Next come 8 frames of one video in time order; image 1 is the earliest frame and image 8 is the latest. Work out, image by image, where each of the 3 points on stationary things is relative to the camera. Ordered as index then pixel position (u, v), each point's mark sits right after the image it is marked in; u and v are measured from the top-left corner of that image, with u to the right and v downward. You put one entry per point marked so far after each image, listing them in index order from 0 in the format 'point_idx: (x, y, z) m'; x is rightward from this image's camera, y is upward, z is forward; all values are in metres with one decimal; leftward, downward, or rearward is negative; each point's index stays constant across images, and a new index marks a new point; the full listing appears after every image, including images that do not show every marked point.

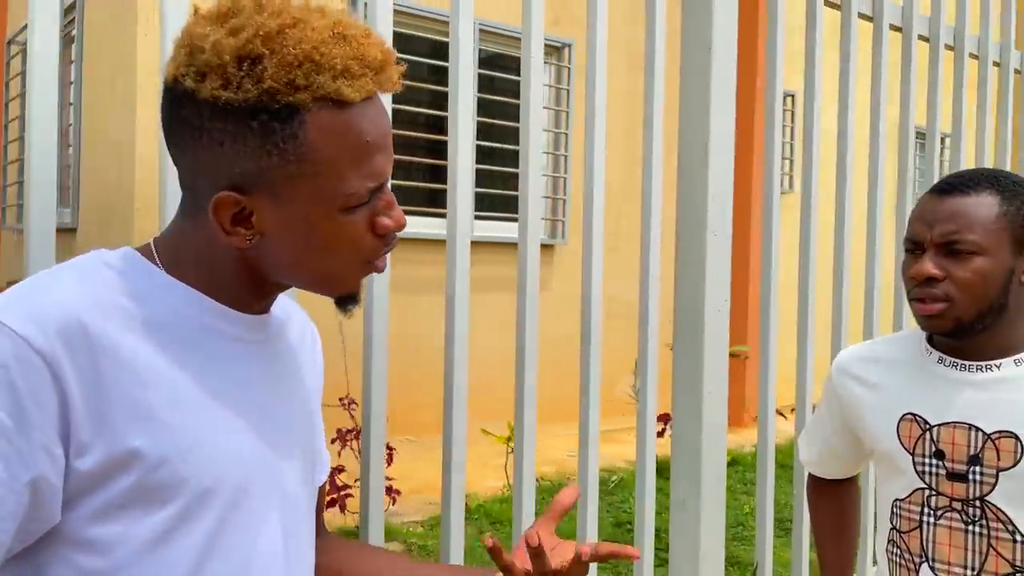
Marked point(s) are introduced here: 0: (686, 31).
0: (+0.4, +0.6, +2.0) m
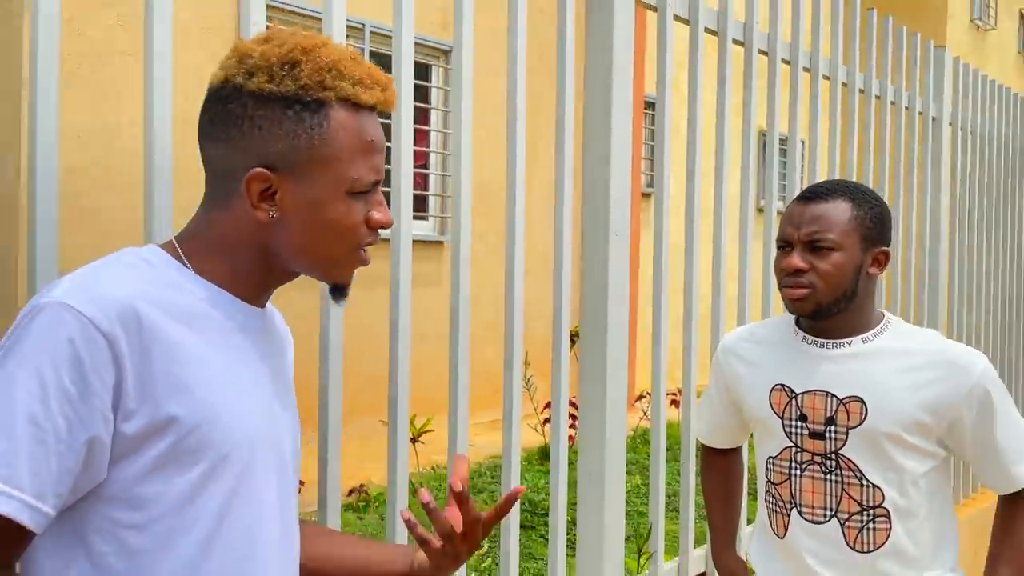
0: (+0.2, +0.6, +2.2) m
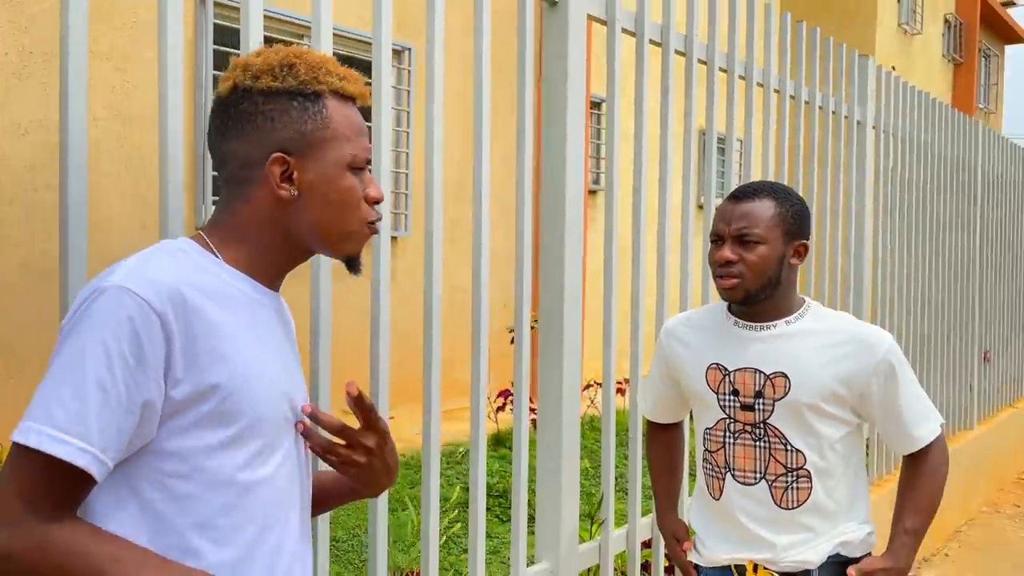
0: (+0.1, +0.6, +2.4) m
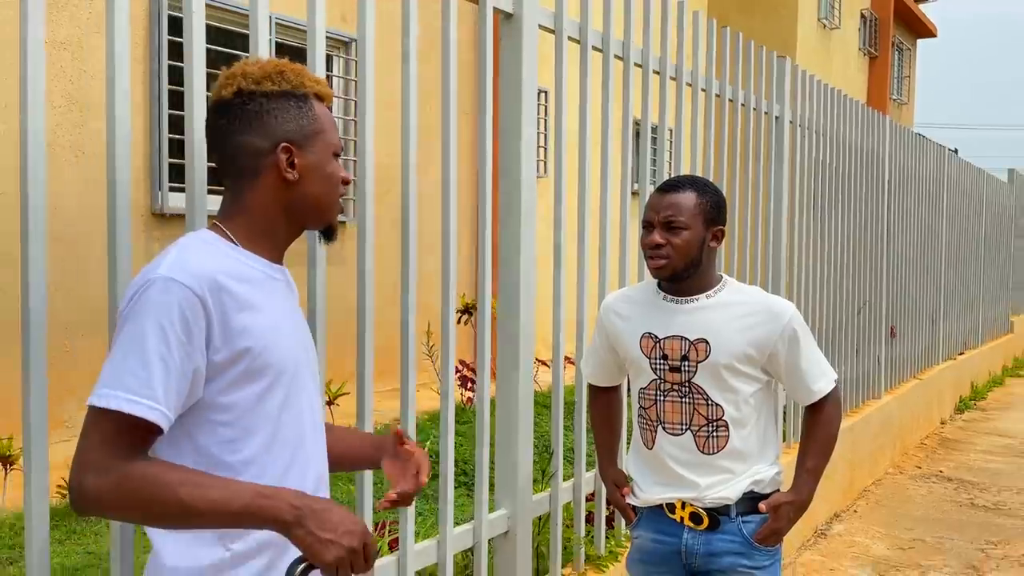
0: (0.0, +0.7, +2.7) m
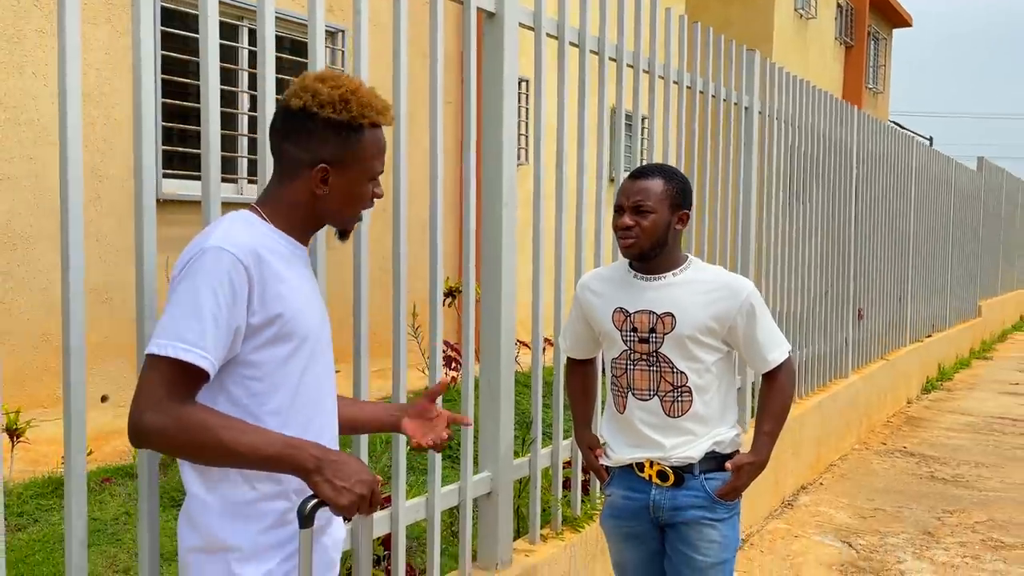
0: (-0.1, +0.8, +2.9) m
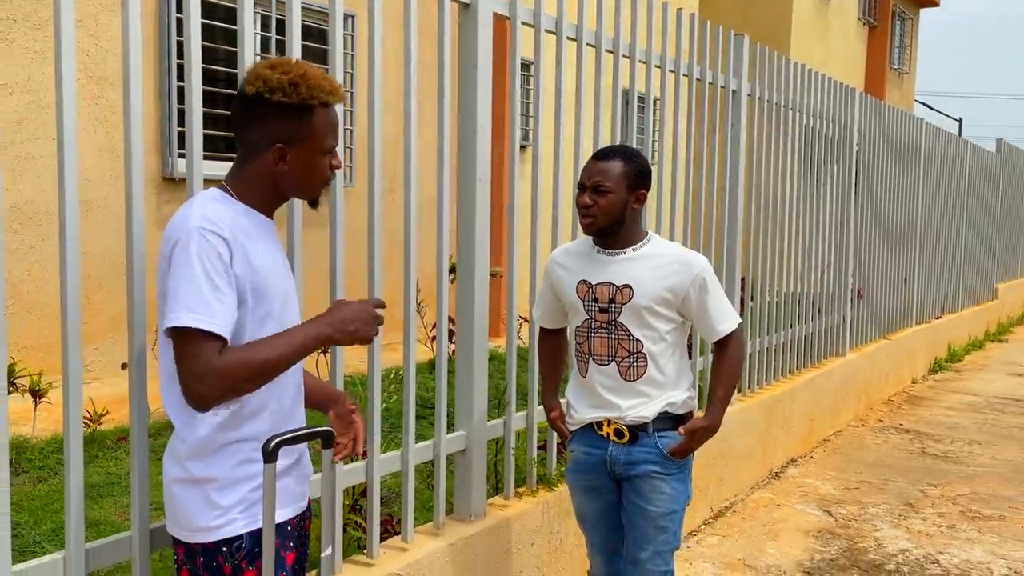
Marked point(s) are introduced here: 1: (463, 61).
0: (-0.2, +0.9, +3.2) m
1: (-0.2, +0.8, +3.2) m
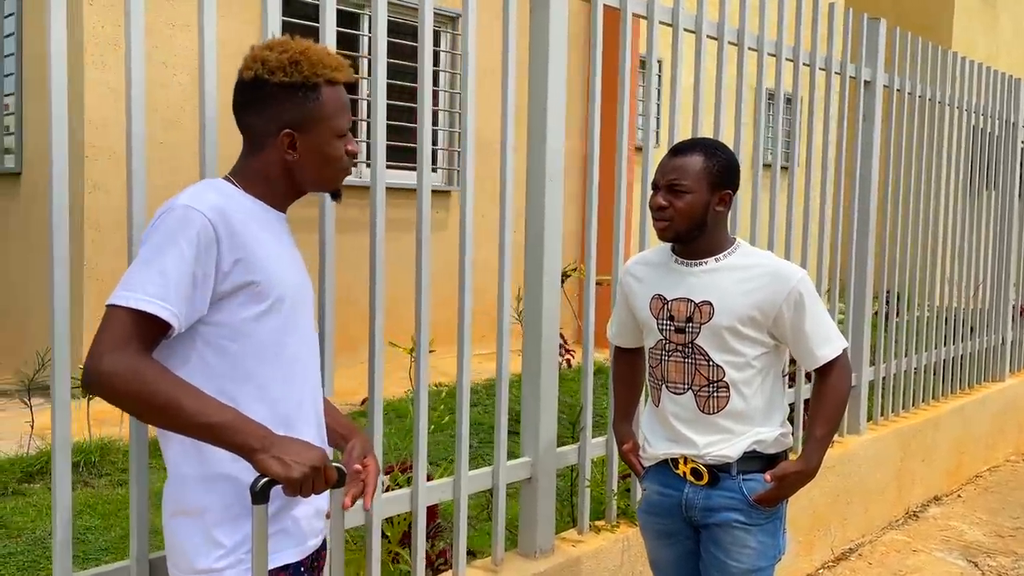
0: (+0.1, +0.8, +2.9) m
1: (+0.1, +0.8, +2.9) m
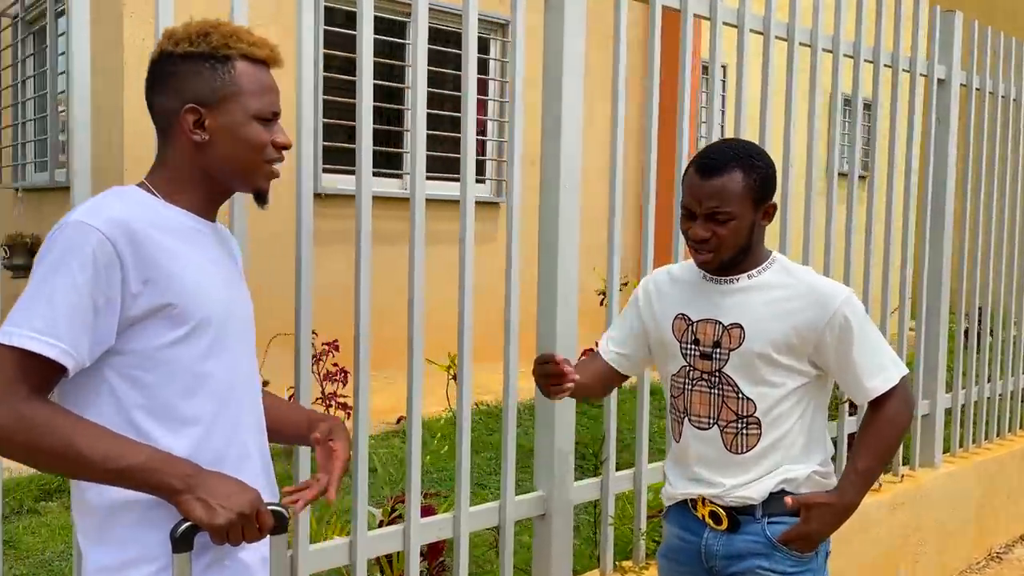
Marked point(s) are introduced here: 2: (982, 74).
0: (+0.1, +0.8, +2.6) m
1: (+0.1, +0.7, +2.6) m
2: (+2.4, +1.1, +4.5) m
